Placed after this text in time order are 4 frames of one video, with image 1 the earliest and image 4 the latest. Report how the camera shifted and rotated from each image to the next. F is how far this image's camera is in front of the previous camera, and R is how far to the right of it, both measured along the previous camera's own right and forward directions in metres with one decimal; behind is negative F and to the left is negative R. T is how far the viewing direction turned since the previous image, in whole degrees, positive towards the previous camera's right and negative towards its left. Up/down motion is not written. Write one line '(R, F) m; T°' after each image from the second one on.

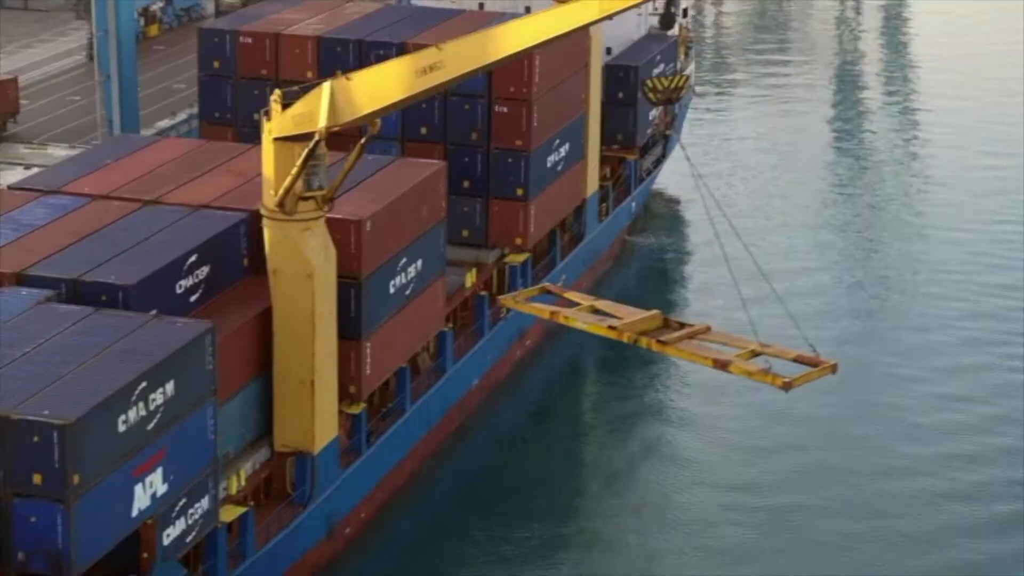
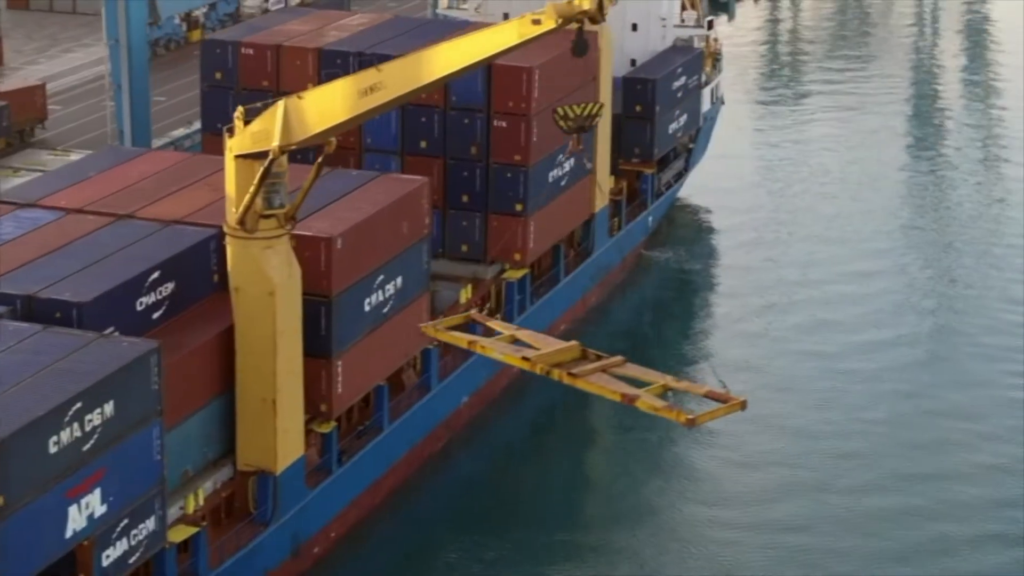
(+1.1, +0.3) m; -2°
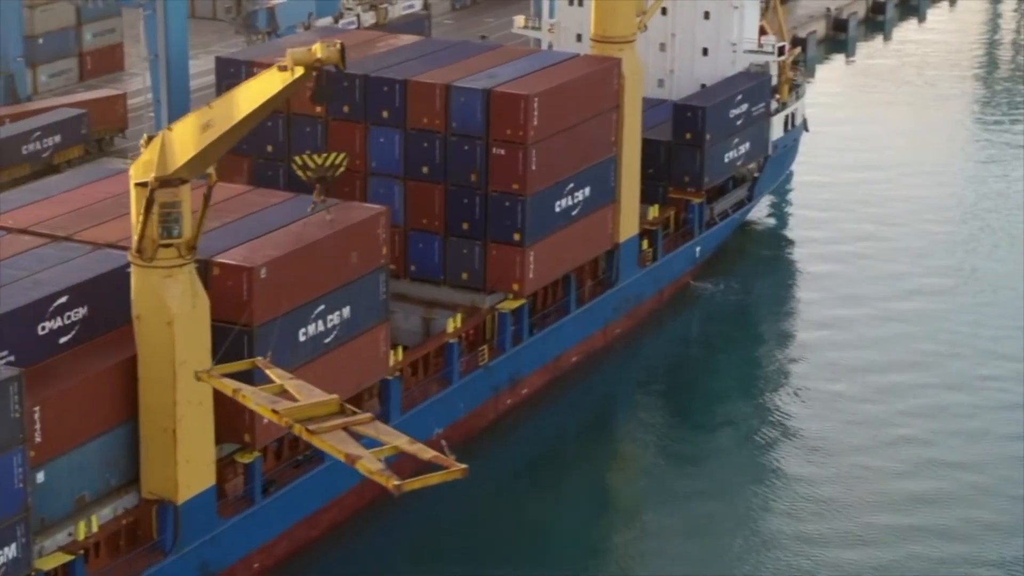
(+3.1, +0.6) m; -7°
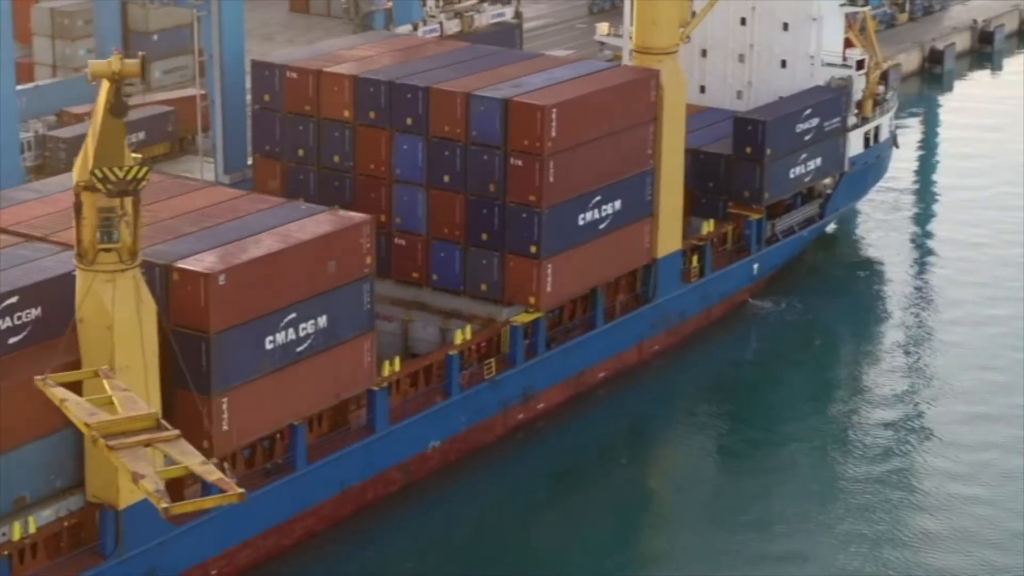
(+2.5, +0.5) m; -6°
